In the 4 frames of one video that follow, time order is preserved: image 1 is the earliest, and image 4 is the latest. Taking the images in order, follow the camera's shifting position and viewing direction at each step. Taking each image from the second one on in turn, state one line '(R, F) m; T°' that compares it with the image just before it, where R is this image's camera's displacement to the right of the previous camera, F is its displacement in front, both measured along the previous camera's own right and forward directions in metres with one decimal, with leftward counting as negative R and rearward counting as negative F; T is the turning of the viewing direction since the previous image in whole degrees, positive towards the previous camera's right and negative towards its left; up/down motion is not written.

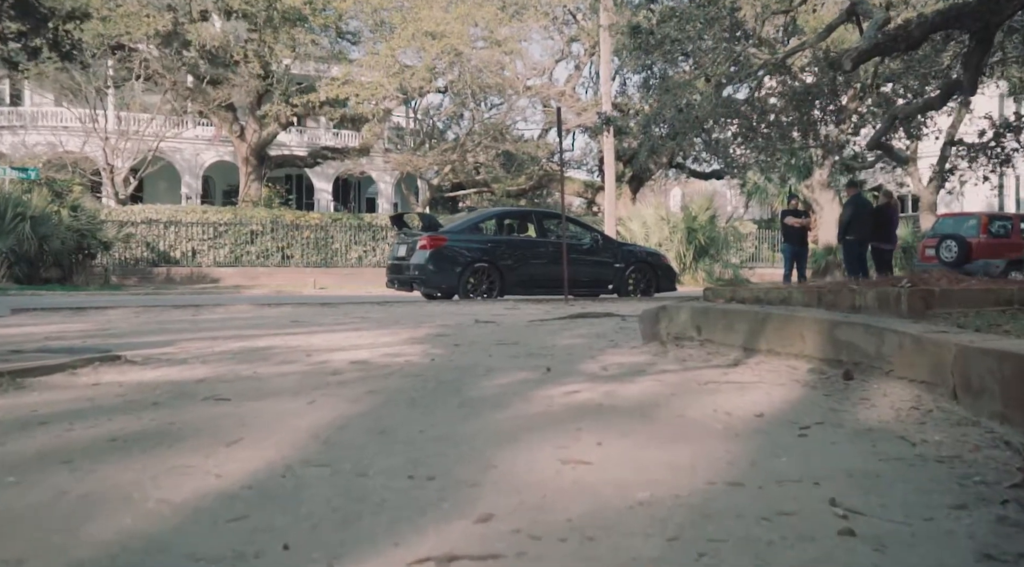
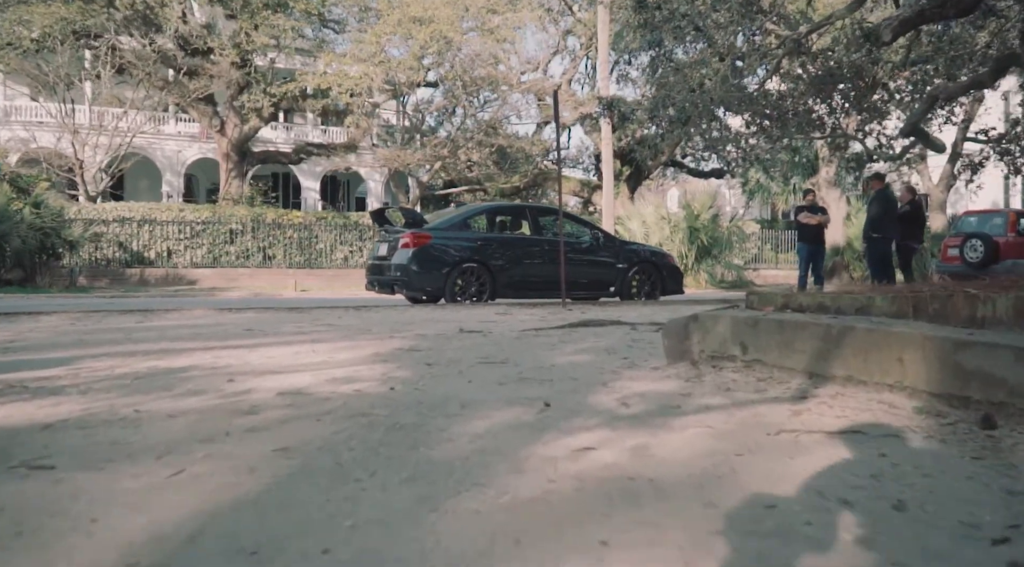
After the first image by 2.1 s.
(0.0, +1.5) m; 0°
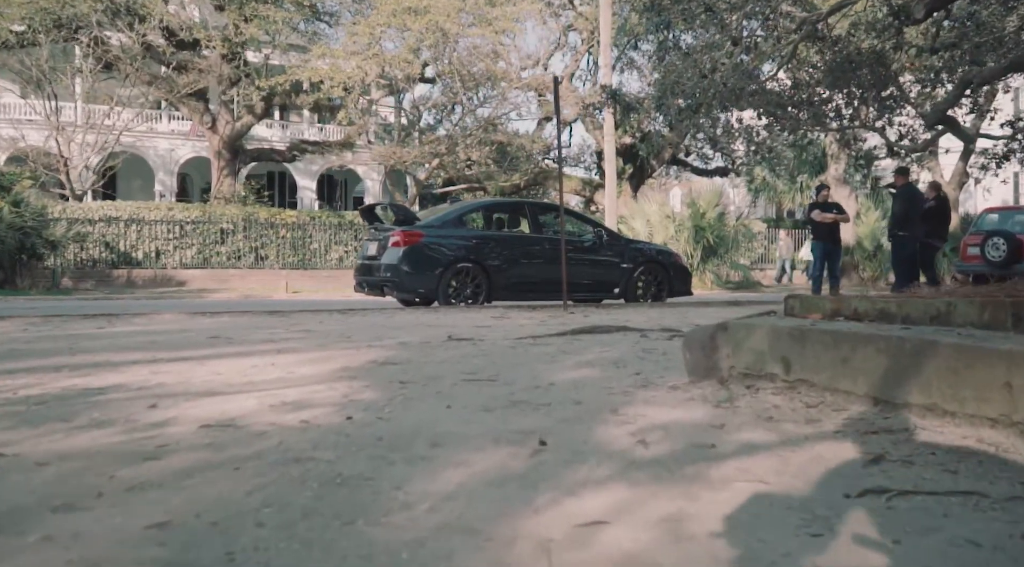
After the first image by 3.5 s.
(+0.1, +0.9) m; 0°
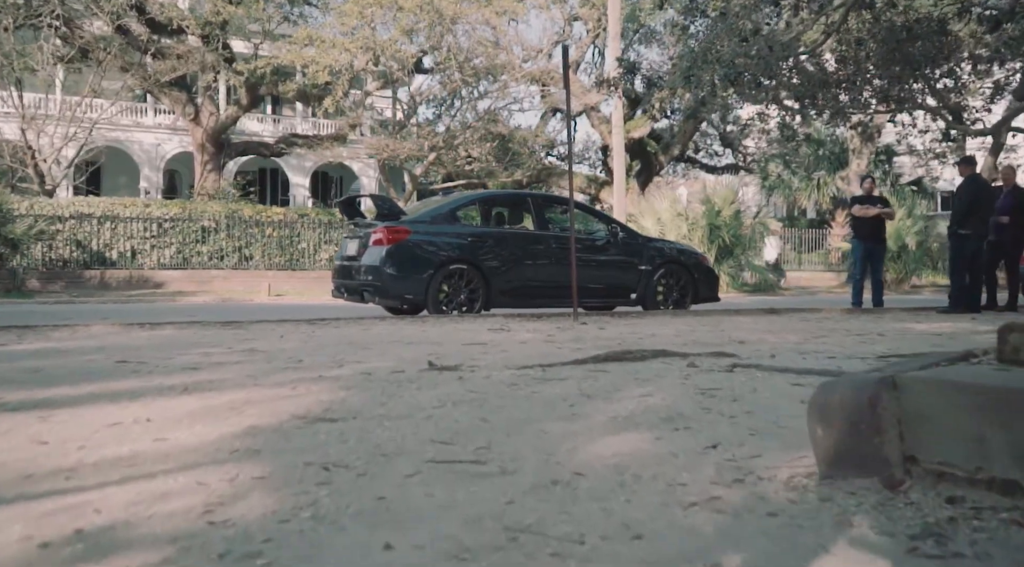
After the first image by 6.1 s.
(0.0, +1.9) m; 0°
